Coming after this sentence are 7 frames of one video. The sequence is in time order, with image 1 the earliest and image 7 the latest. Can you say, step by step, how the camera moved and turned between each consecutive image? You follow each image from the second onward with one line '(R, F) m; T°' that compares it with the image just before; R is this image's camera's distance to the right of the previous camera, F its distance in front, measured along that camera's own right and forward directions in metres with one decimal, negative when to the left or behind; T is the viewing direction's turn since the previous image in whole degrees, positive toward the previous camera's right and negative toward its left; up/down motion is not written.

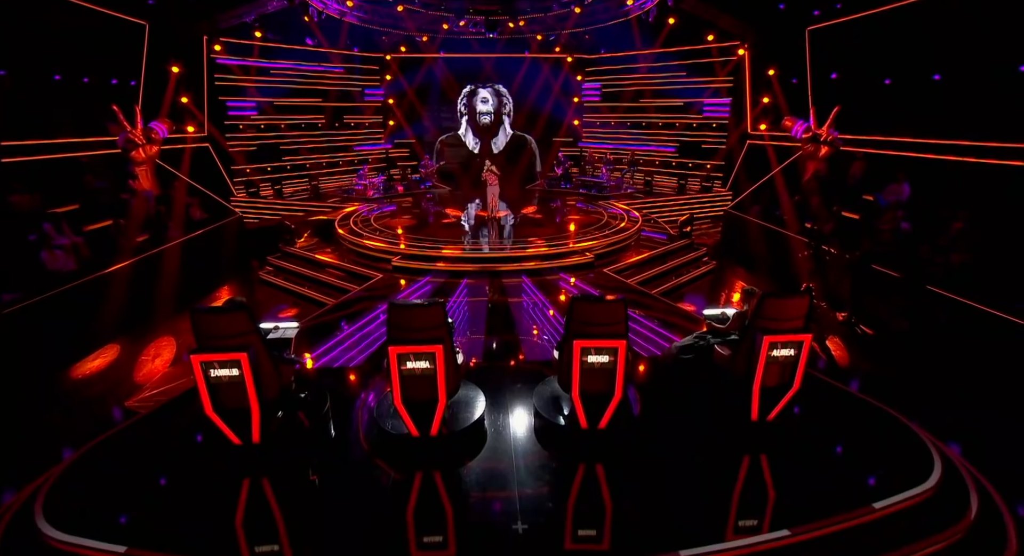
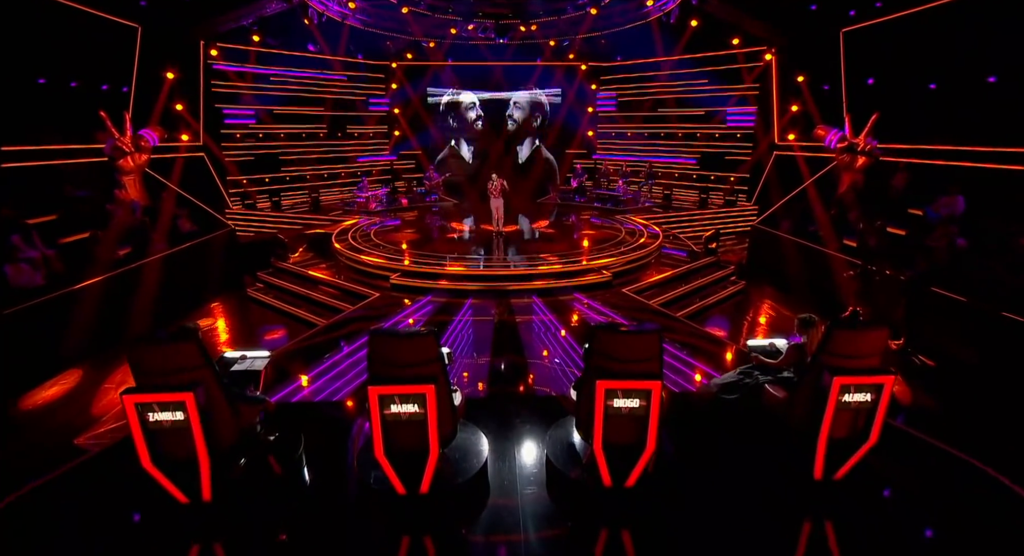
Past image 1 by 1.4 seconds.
(0.0, +0.6) m; -1°
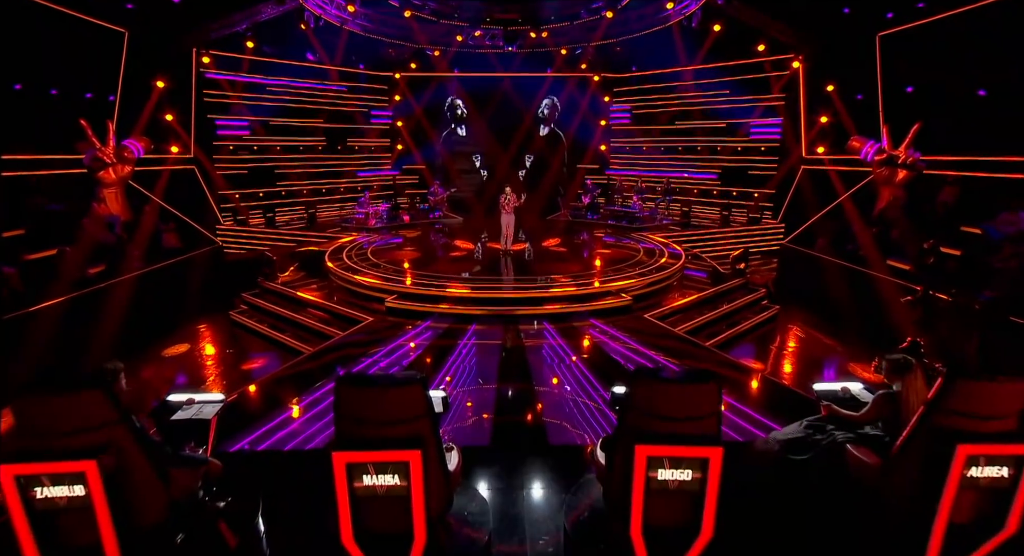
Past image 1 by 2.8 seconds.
(0.0, +0.7) m; -1°
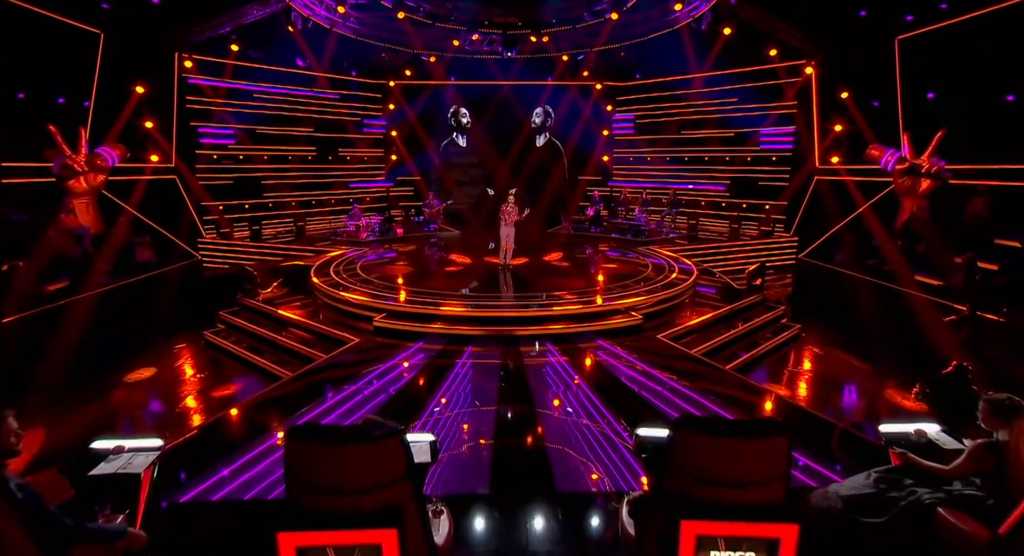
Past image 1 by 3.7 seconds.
(0.0, +0.5) m; 0°
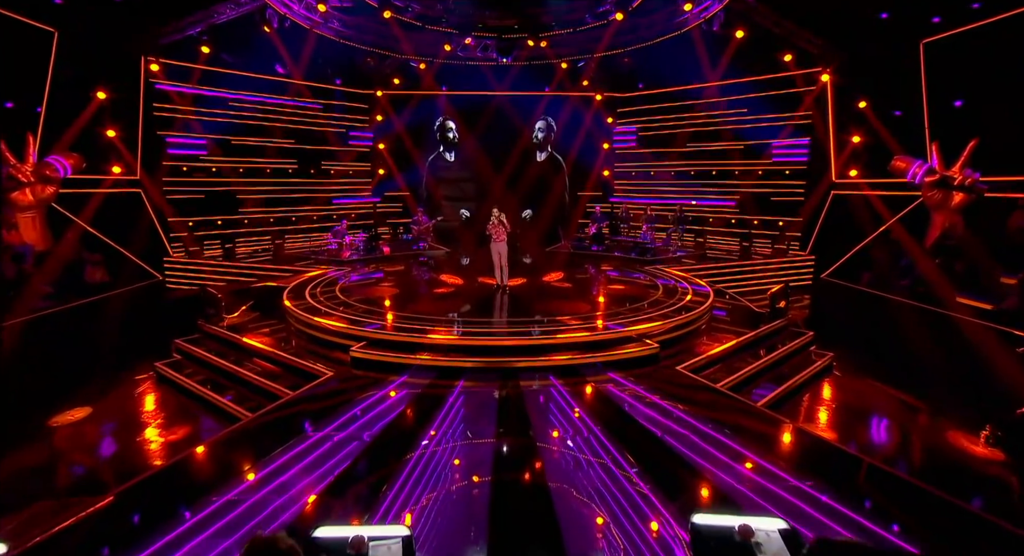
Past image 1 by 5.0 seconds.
(0.0, +0.7) m; +1°
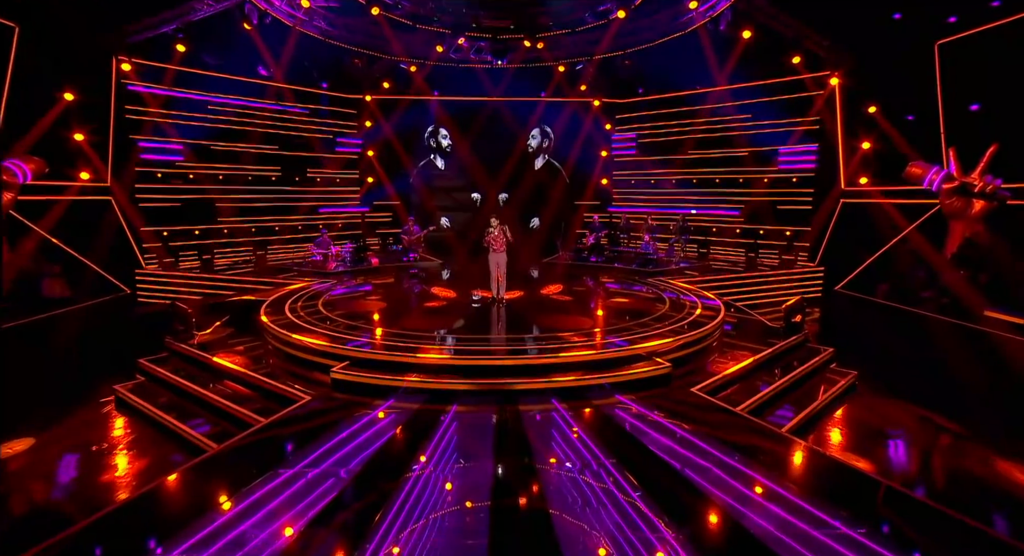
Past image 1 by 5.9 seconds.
(0.0, +0.4) m; +1°
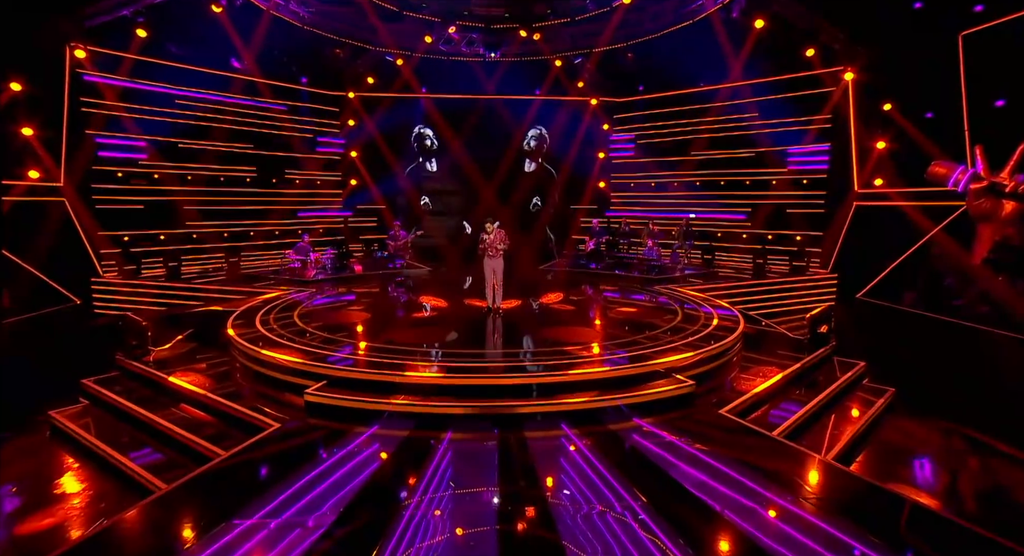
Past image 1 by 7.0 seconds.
(-0.1, +0.5) m; +1°
